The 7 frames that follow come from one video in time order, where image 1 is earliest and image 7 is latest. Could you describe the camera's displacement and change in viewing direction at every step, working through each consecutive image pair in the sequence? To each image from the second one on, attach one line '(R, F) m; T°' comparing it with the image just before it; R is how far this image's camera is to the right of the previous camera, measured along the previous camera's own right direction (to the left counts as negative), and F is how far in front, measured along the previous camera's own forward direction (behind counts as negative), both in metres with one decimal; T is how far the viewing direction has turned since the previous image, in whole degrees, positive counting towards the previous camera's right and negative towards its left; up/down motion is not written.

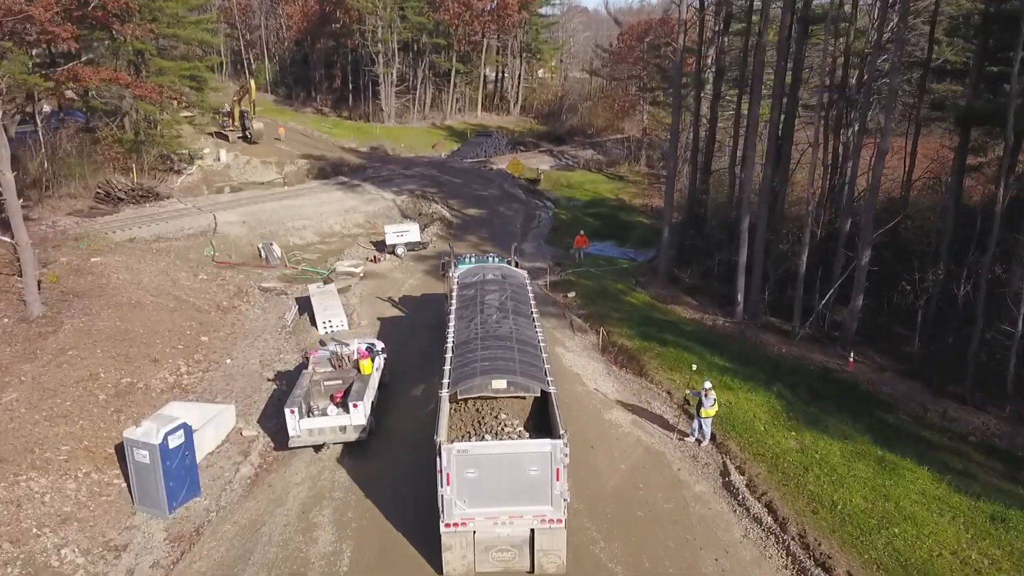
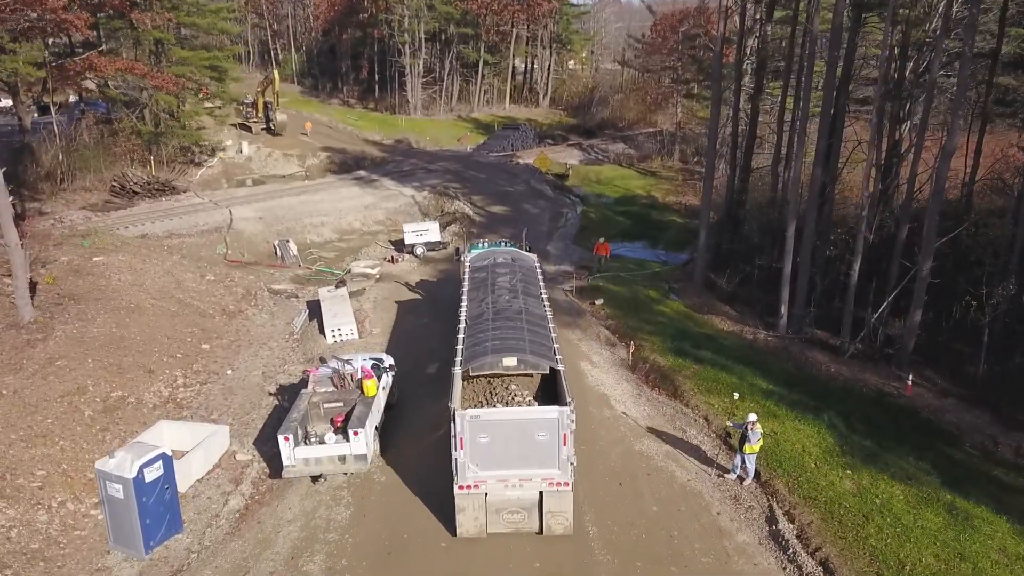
(+0.1, +1.5) m; -2°
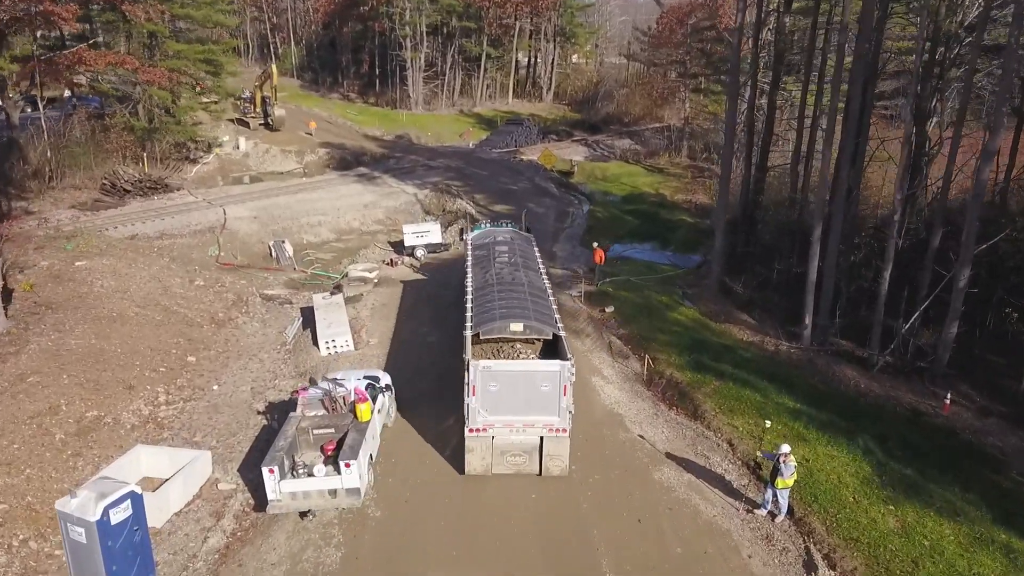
(-0.1, +1.1) m; 0°
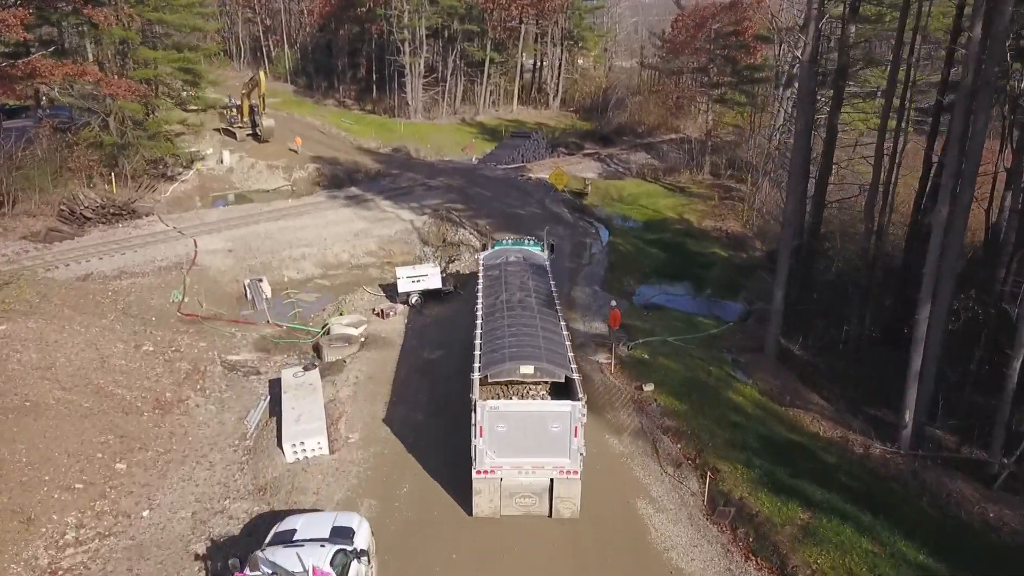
(-0.3, +3.7) m; 0°
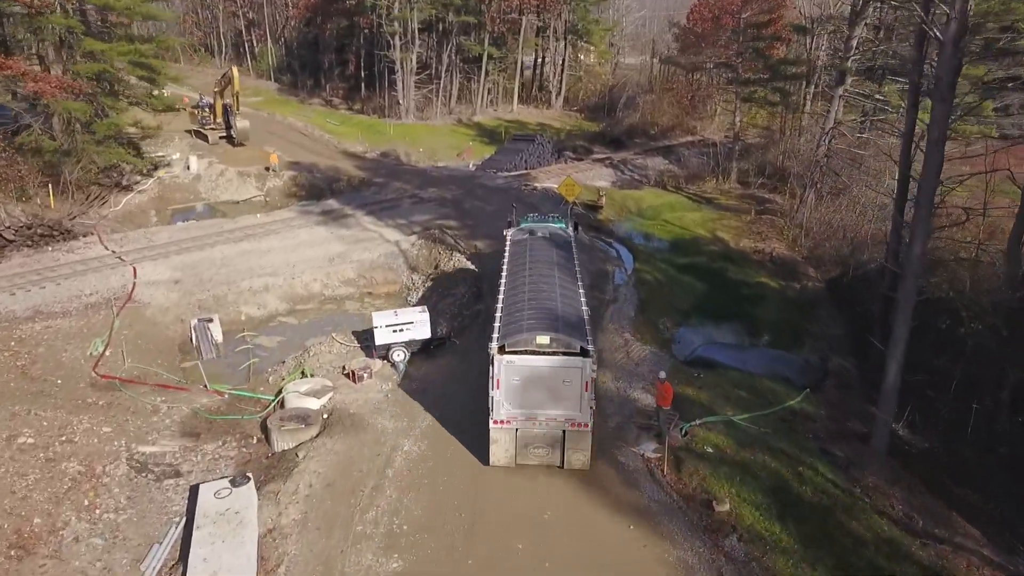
(-0.3, +4.7) m; 0°
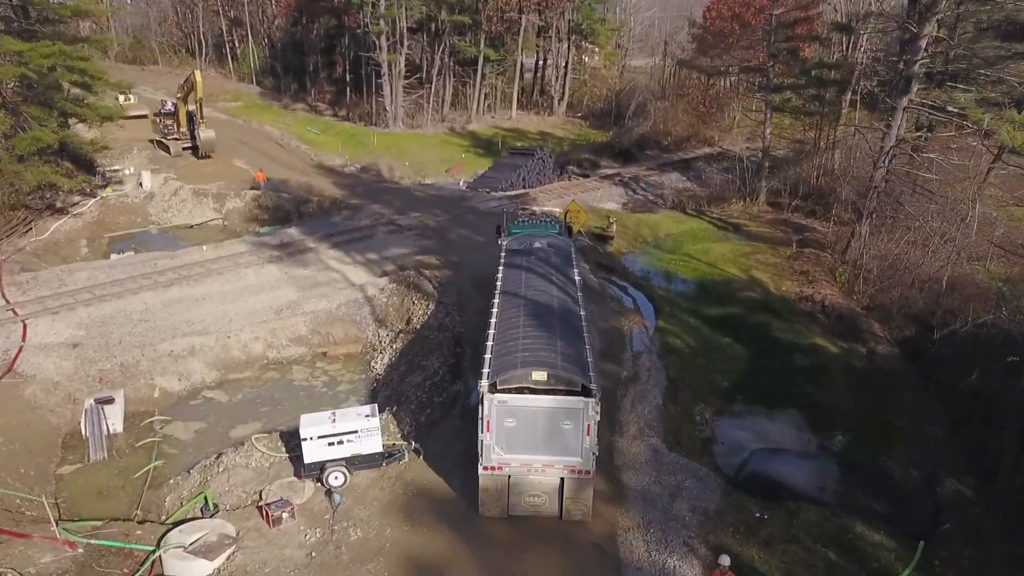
(+0.3, +4.8) m; 0°
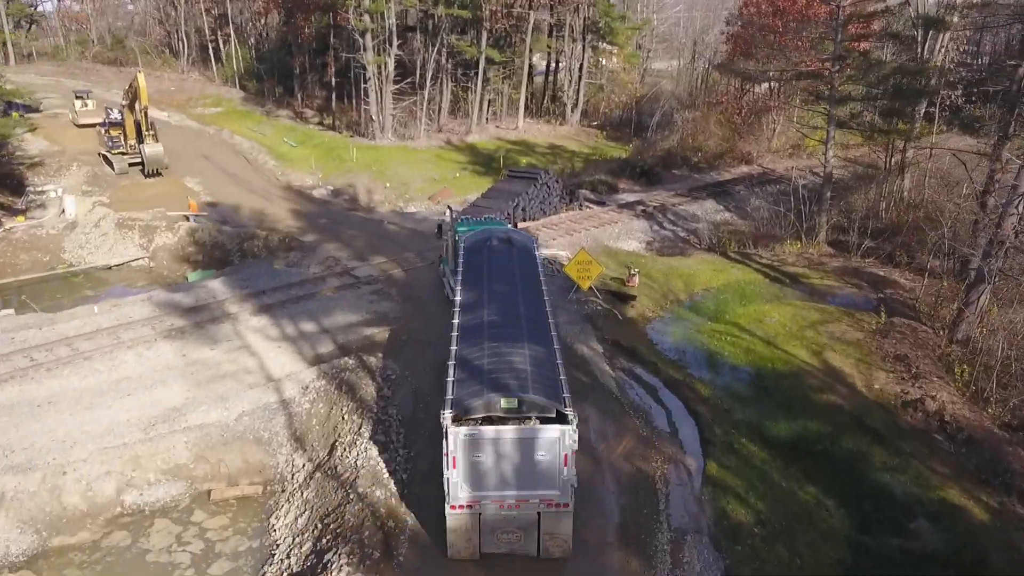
(+0.7, +6.3) m; -1°
